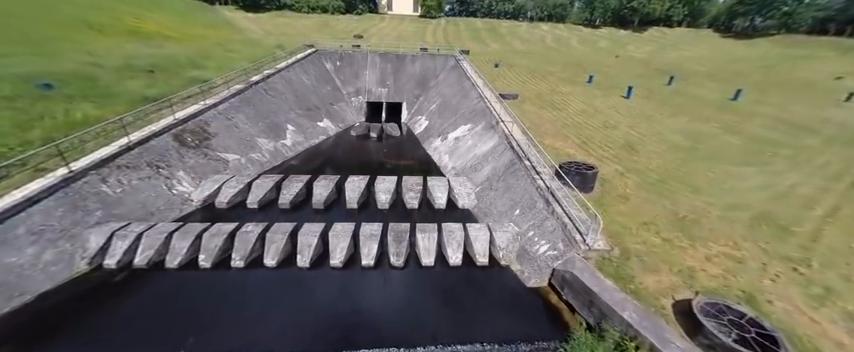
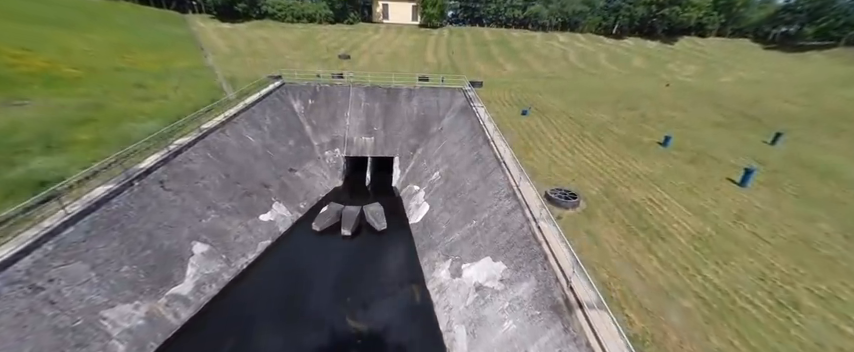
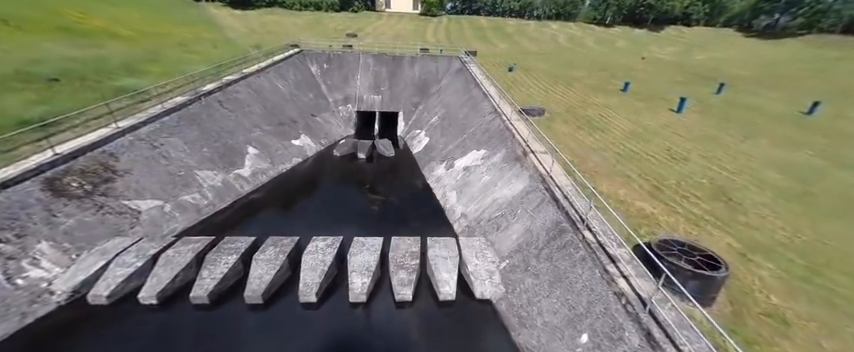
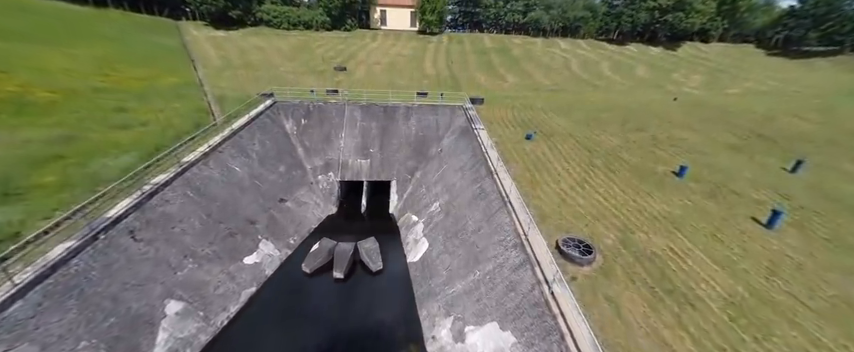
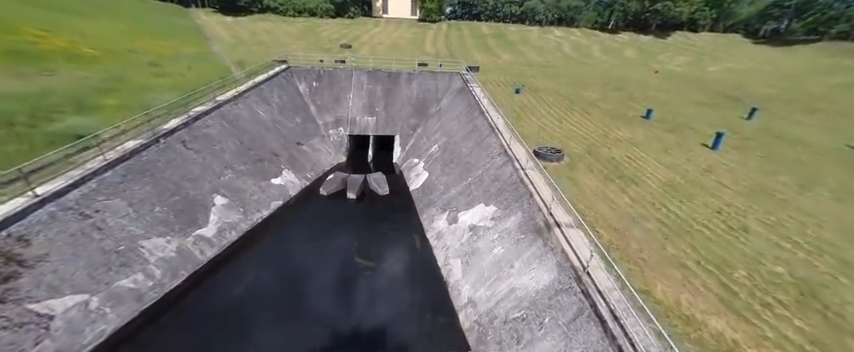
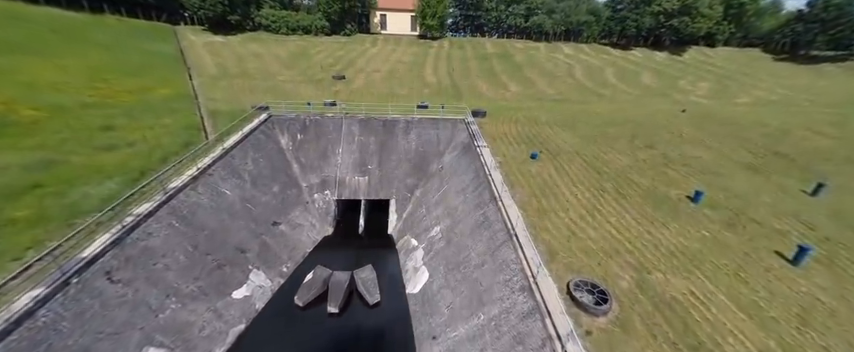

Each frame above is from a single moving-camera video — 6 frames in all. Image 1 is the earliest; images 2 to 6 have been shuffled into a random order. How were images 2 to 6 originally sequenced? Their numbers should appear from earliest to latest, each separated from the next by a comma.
3, 5, 2, 4, 6
